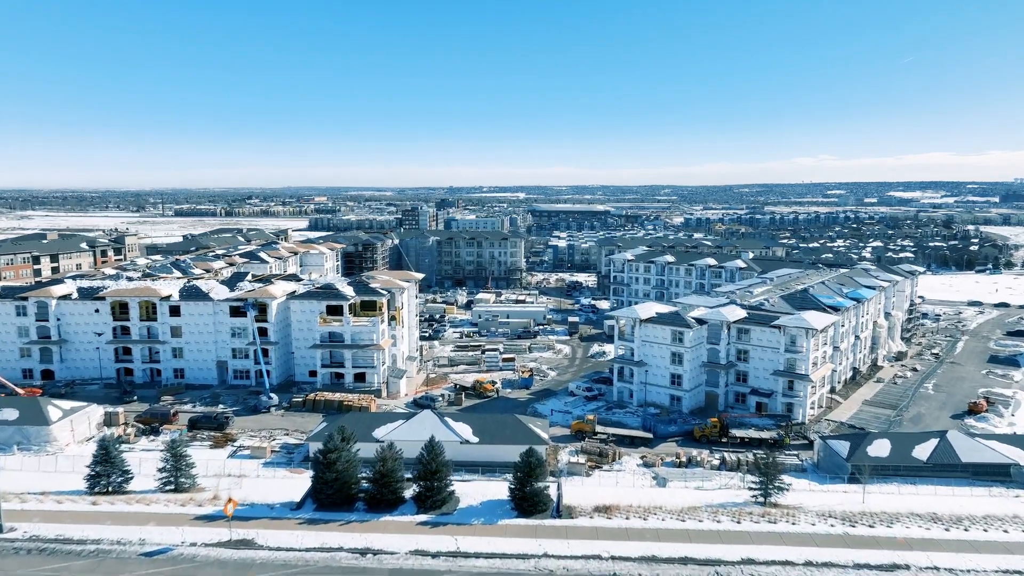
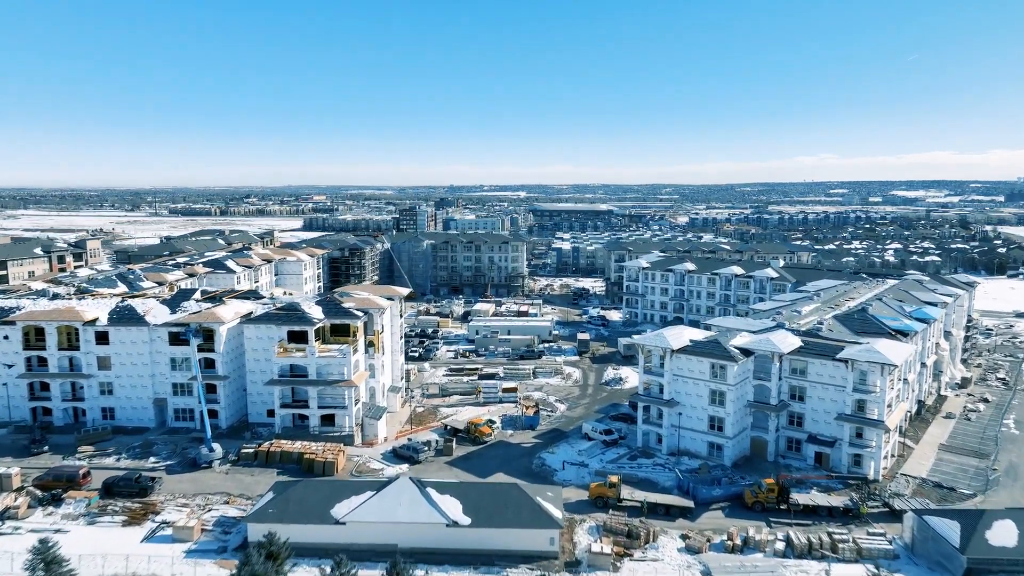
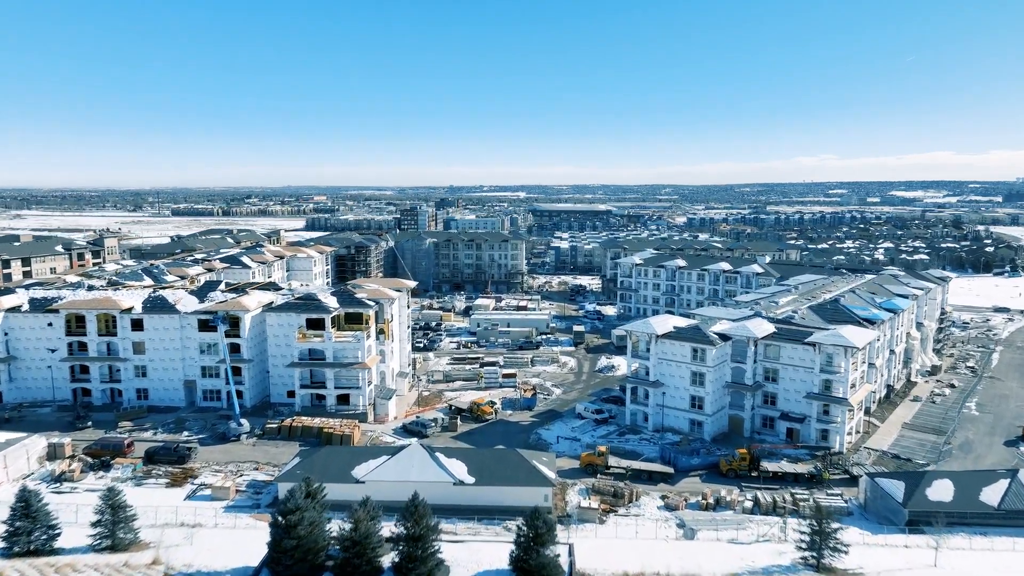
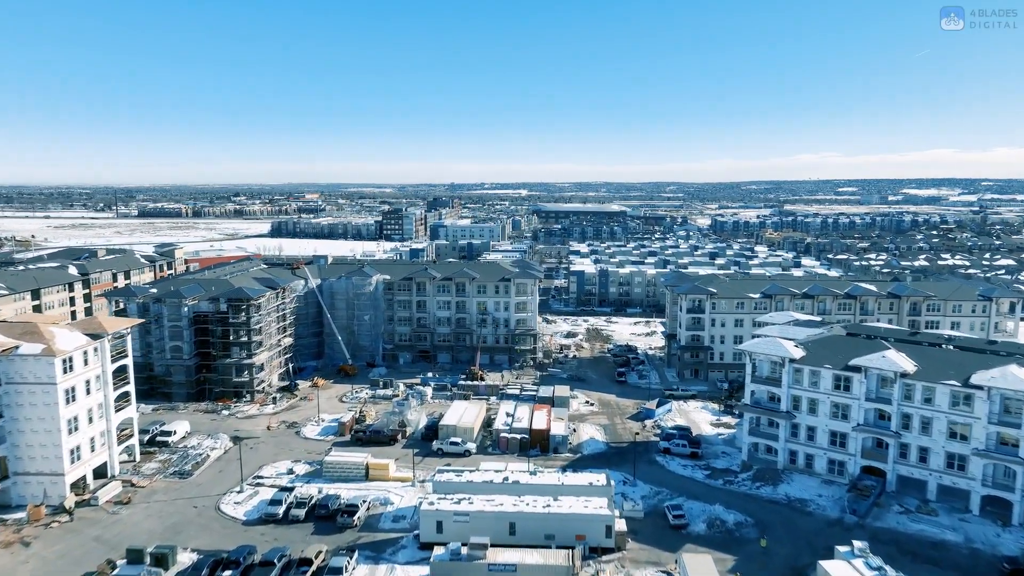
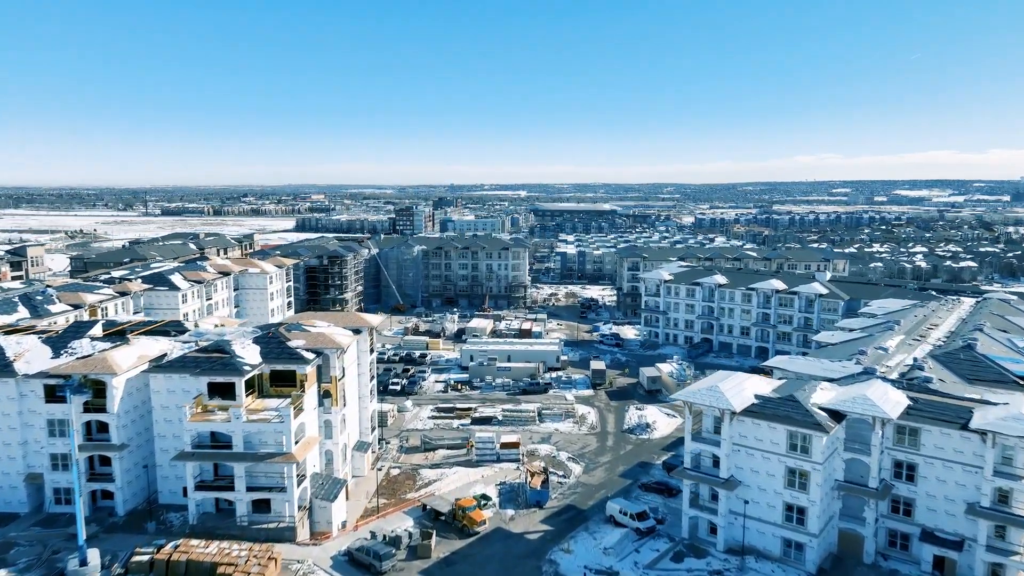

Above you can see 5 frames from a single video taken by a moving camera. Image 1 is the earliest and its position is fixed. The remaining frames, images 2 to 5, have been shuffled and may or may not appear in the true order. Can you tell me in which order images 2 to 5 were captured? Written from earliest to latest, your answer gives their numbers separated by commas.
3, 2, 5, 4
